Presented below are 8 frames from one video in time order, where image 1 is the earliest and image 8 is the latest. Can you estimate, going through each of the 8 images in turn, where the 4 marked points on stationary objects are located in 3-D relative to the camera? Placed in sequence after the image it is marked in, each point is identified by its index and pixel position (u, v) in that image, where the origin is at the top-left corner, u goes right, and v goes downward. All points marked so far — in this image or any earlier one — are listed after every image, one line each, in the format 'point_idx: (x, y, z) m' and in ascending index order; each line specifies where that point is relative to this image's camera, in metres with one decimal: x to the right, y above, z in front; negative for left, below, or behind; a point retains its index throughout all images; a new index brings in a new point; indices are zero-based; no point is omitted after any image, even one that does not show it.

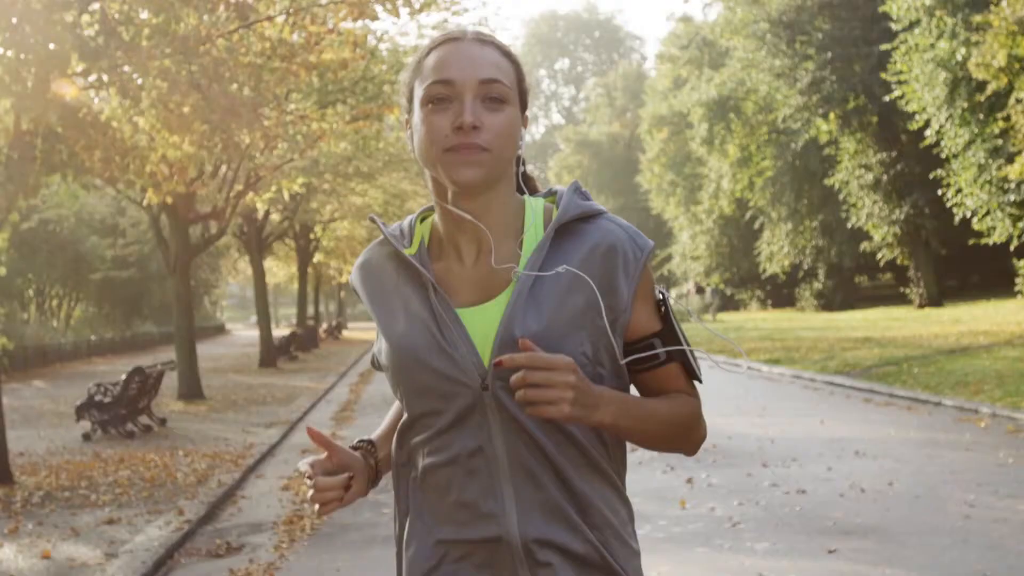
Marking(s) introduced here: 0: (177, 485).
0: (-3.4, -2.0, +12.0) m
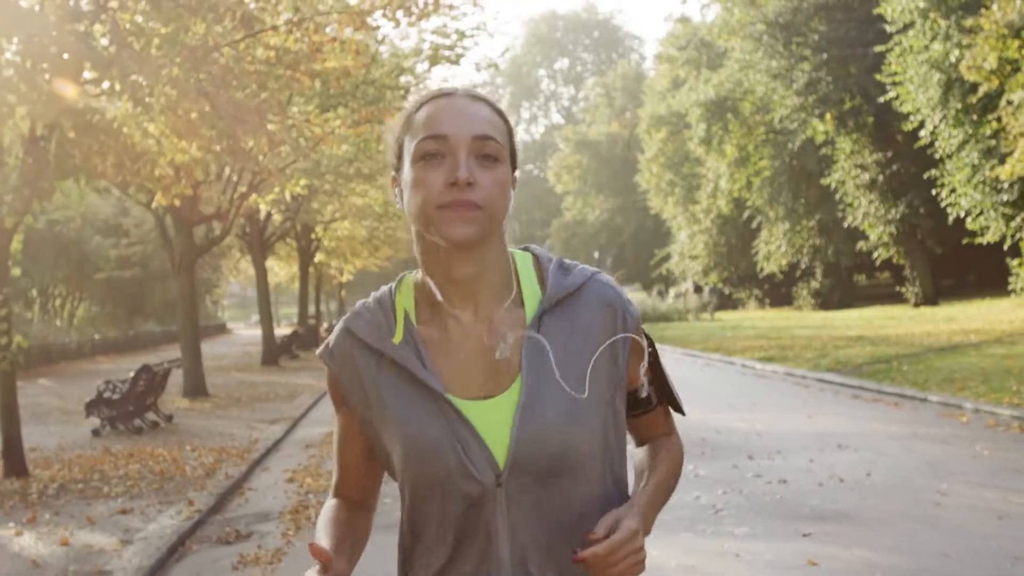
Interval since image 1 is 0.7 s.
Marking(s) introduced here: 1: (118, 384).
0: (-3.4, -2.0, +12.5) m
1: (-5.7, -1.4, +17.1) m
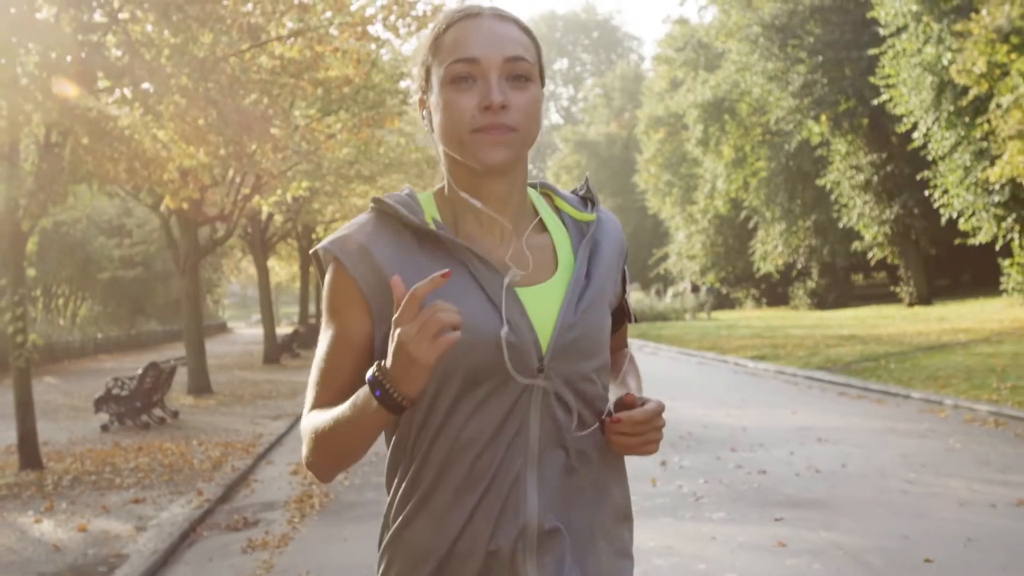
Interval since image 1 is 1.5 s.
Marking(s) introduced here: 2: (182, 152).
0: (-3.5, -2.0, +13.0) m
1: (-5.7, -1.4, +17.6) m
2: (-4.0, +1.6, +14.2) m
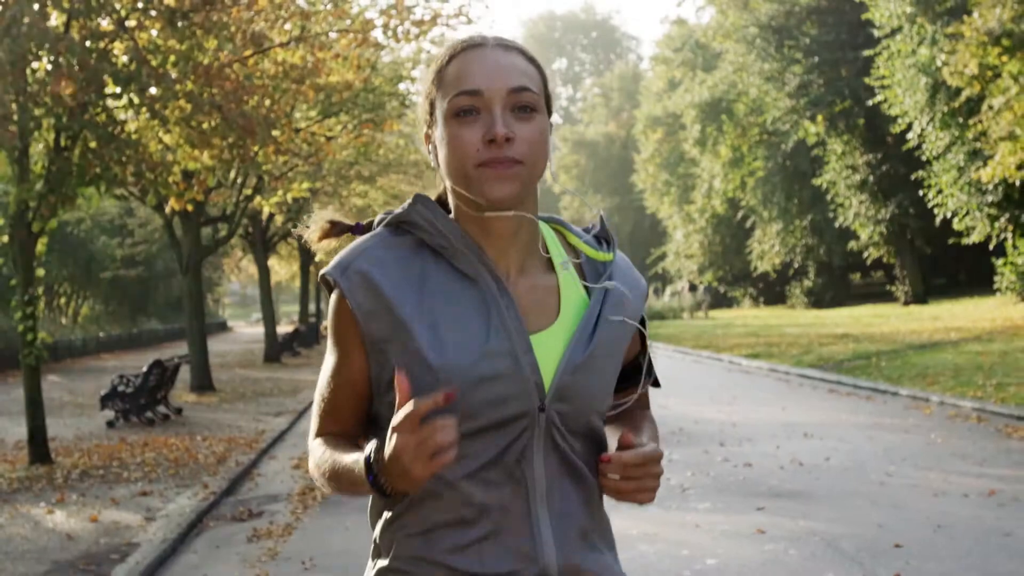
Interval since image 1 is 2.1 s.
0: (-3.5, -2.0, +13.4) m
1: (-5.8, -1.4, +18.0) m
2: (-4.0, +1.6, +14.6) m
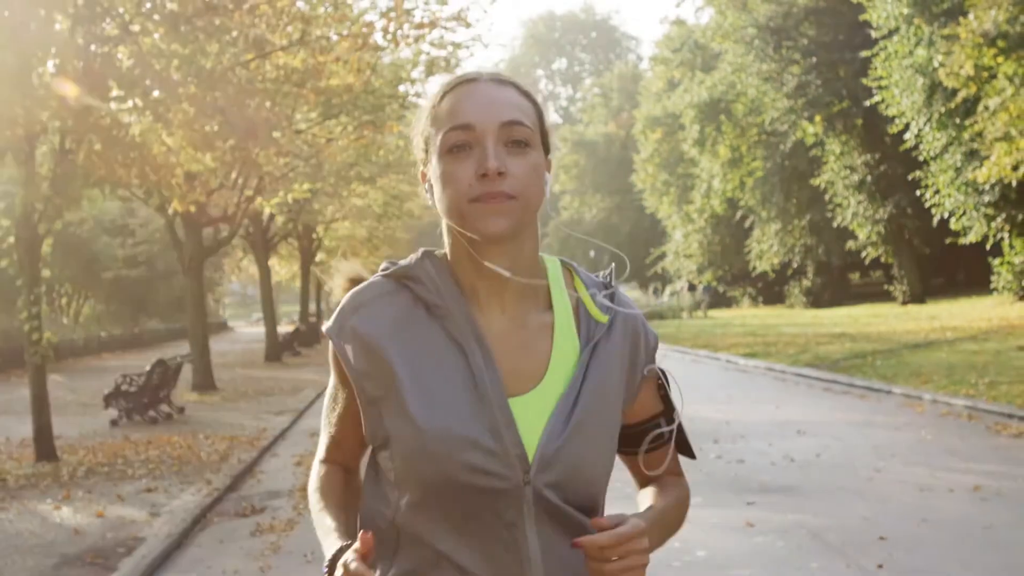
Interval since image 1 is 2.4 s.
0: (-3.6, -2.0, +13.6) m
1: (-5.8, -1.4, +18.2) m
2: (-4.0, +1.6, +14.8) m
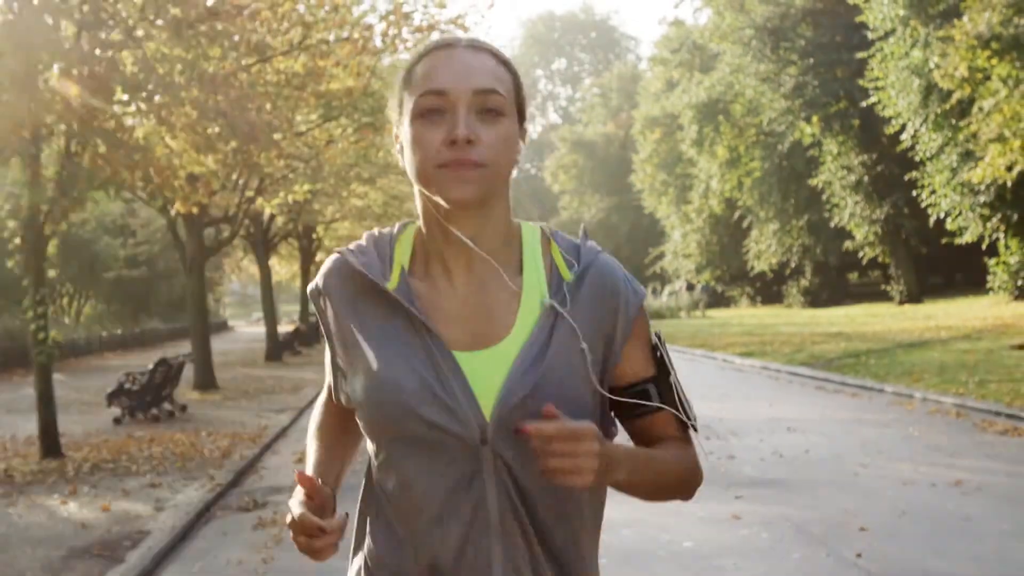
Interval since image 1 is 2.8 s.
0: (-3.6, -2.0, +13.9) m
1: (-5.9, -1.4, +18.5) m
2: (-4.1, +1.6, +15.1) m
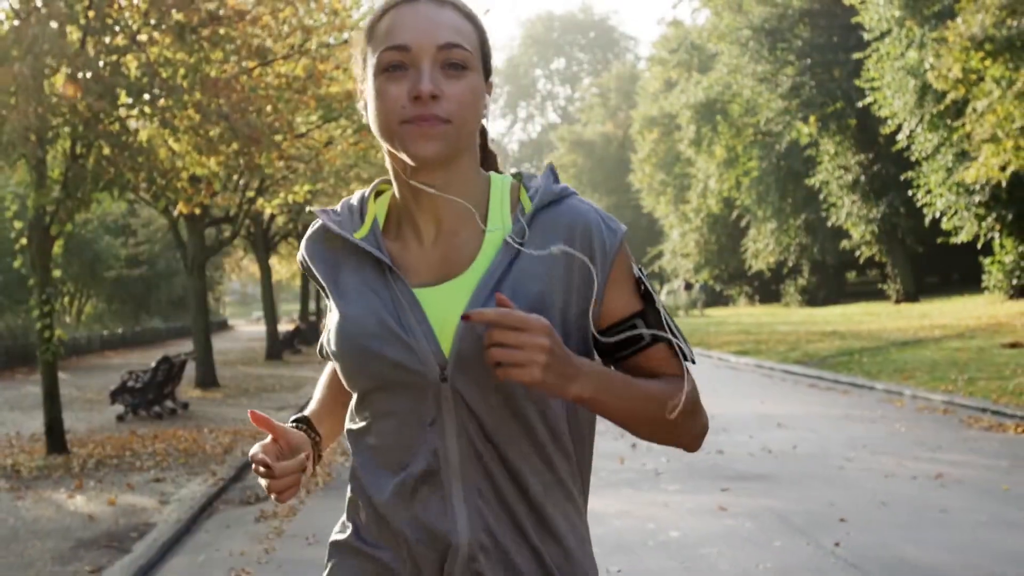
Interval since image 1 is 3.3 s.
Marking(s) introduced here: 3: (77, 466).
0: (-3.6, -2.0, +14.2) m
1: (-5.9, -1.4, +18.8) m
2: (-4.1, +1.6, +15.4) m
3: (-4.9, -2.0, +13.3) m
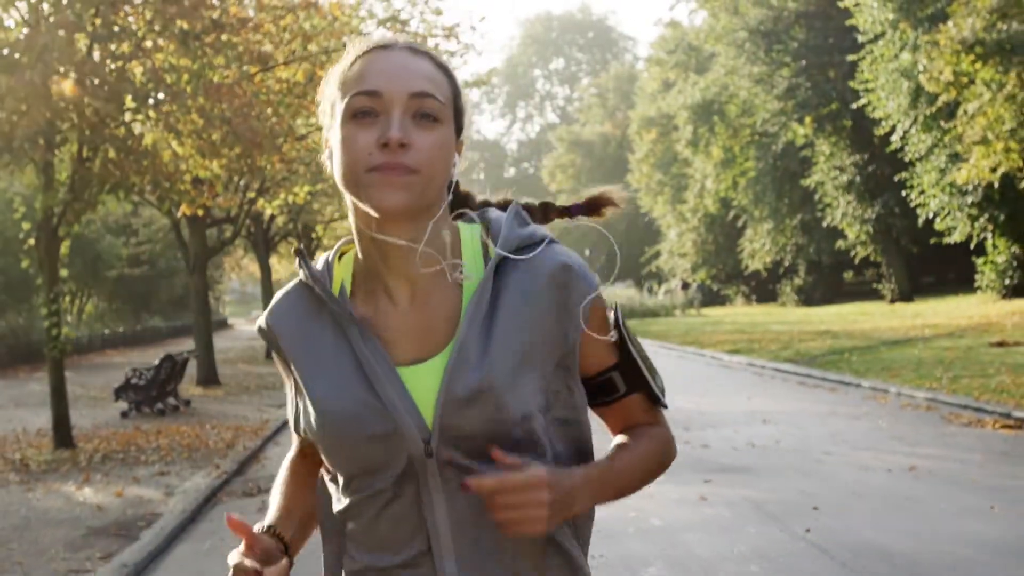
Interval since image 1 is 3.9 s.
0: (-3.7, -2.0, +14.6) m
1: (-6.0, -1.4, +19.2) m
2: (-4.2, +1.7, +15.8) m
3: (-4.9, -2.0, +13.7) m
